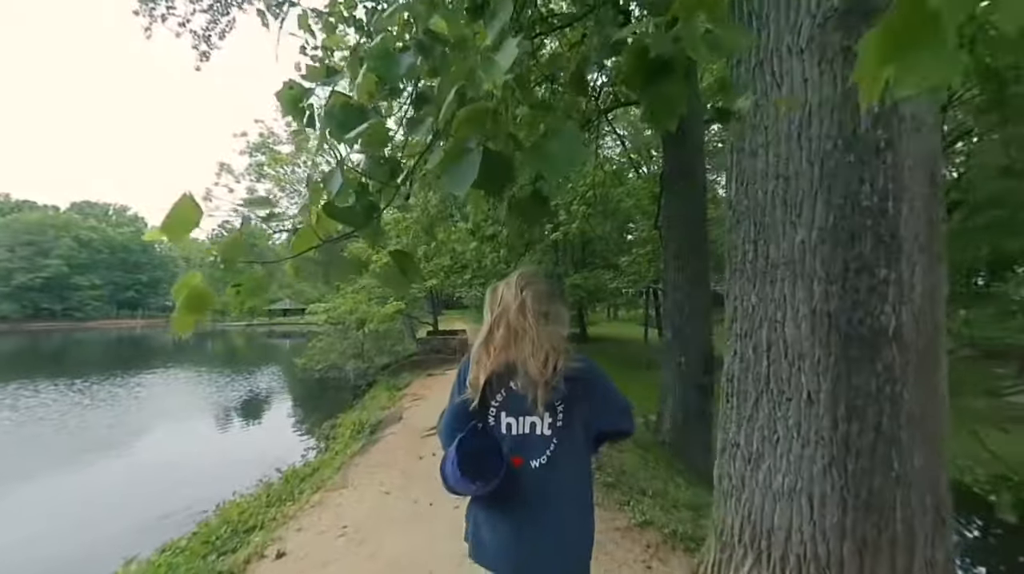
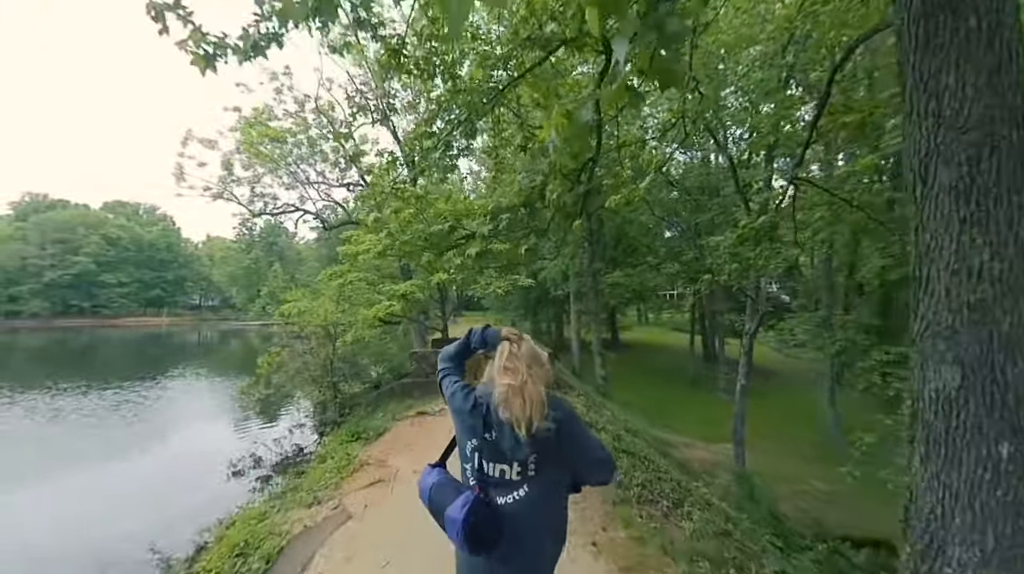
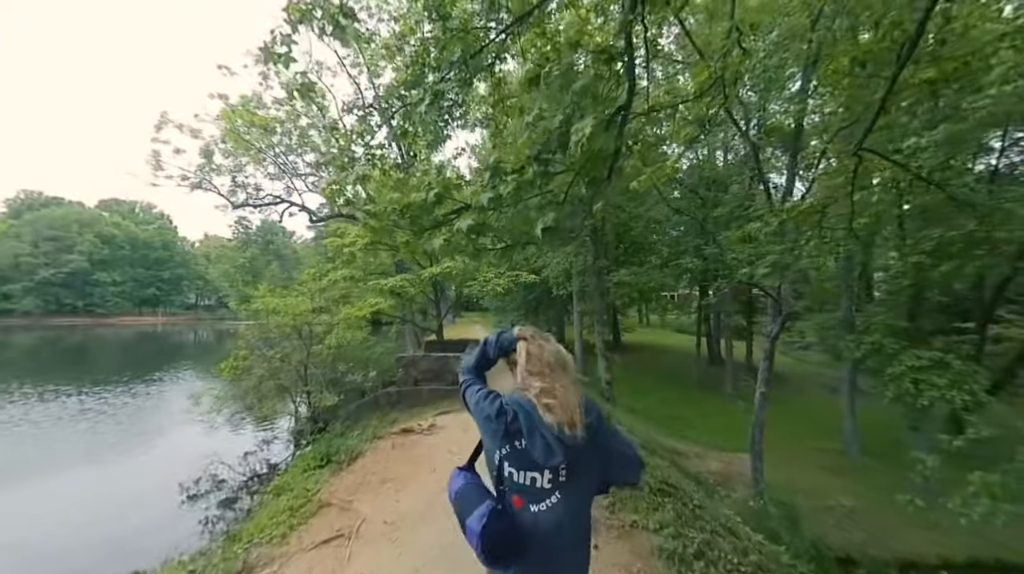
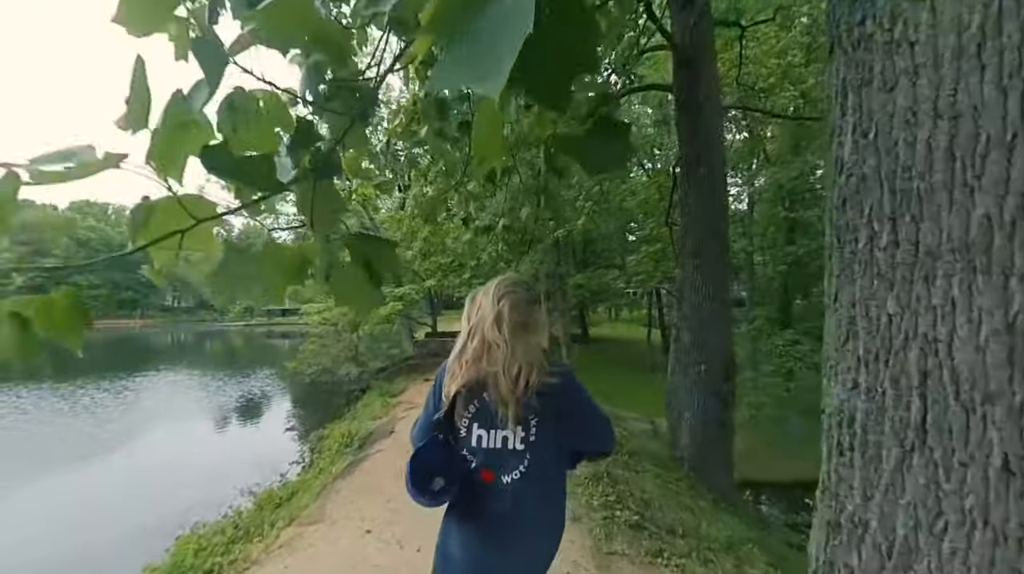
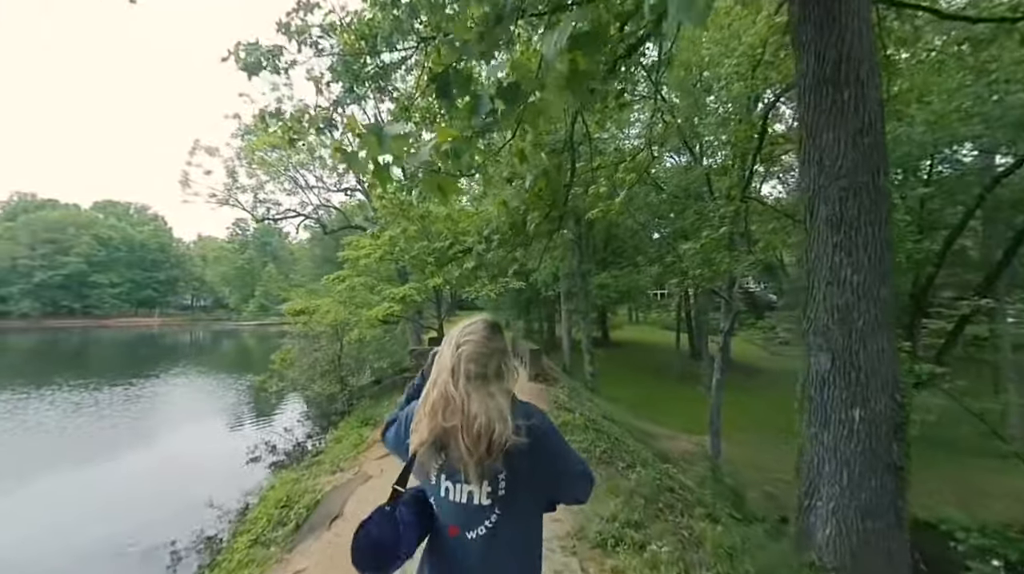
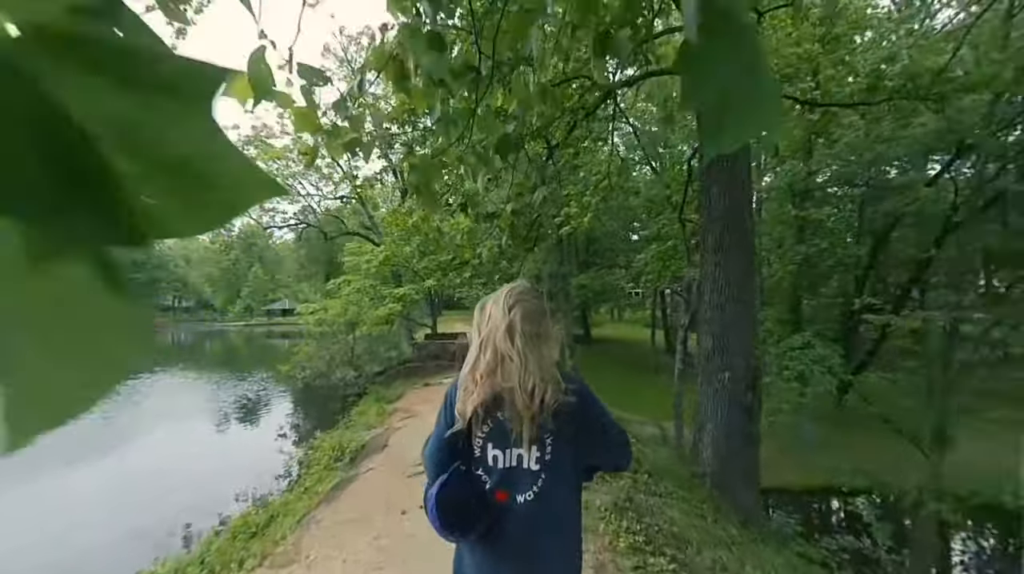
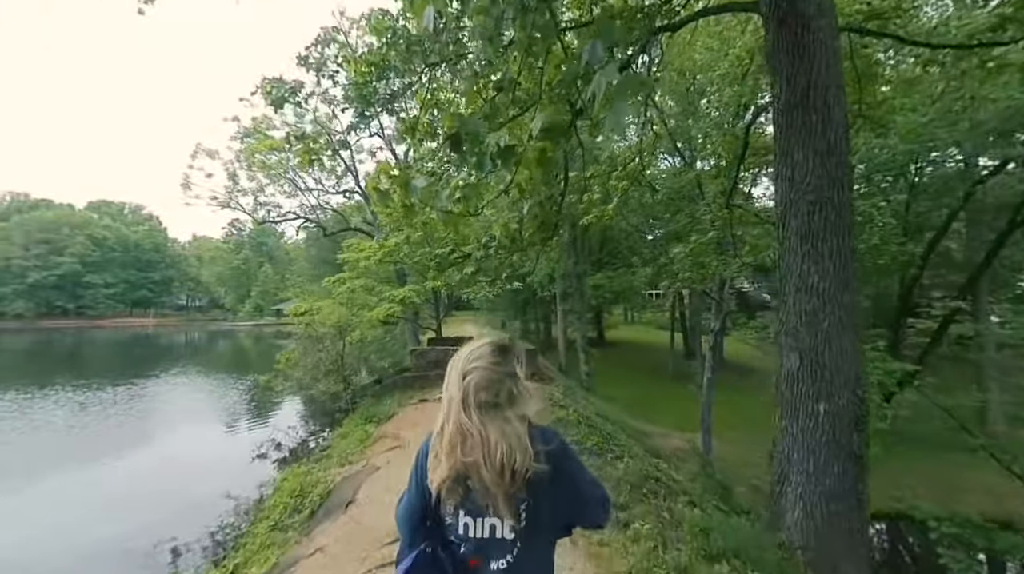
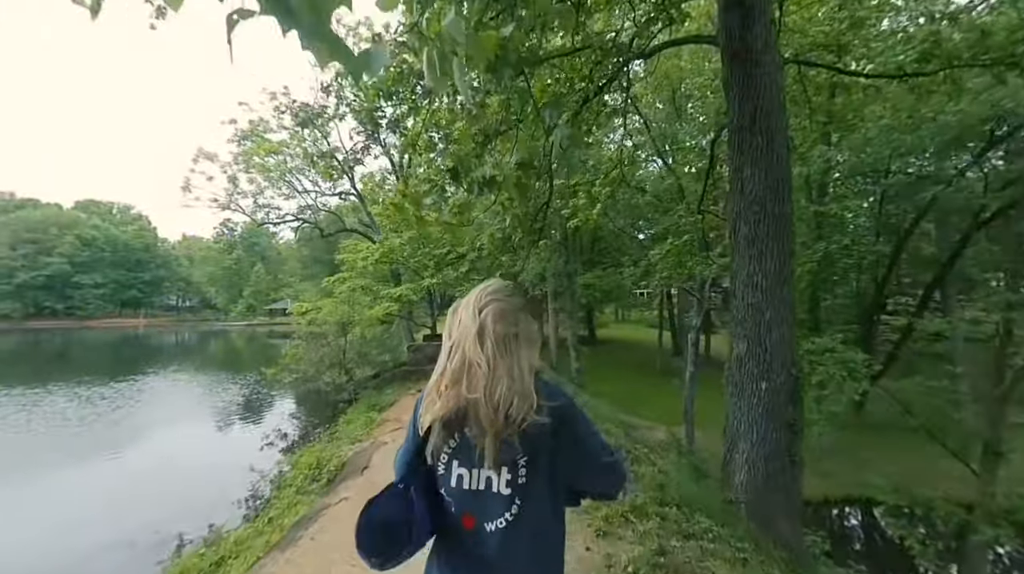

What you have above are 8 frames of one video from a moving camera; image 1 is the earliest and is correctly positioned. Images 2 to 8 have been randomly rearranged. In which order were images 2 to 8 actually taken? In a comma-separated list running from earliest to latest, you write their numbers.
4, 6, 8, 7, 5, 2, 3
